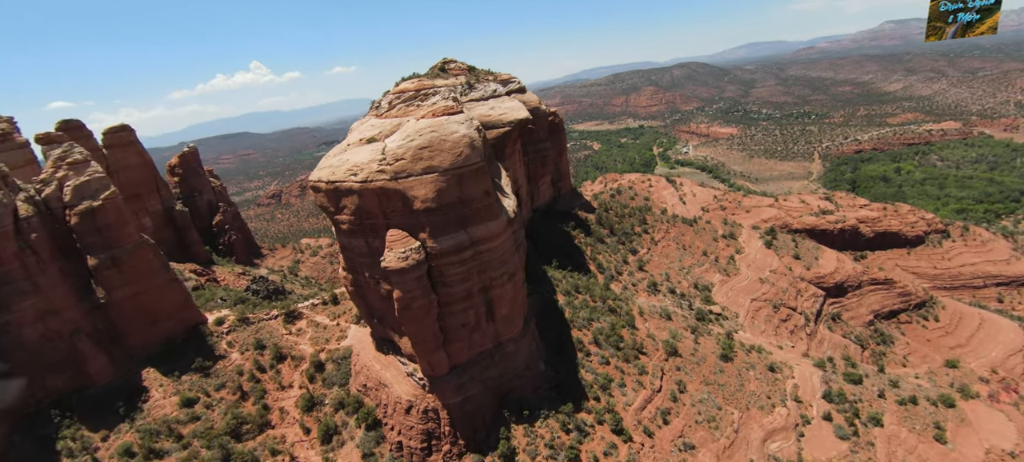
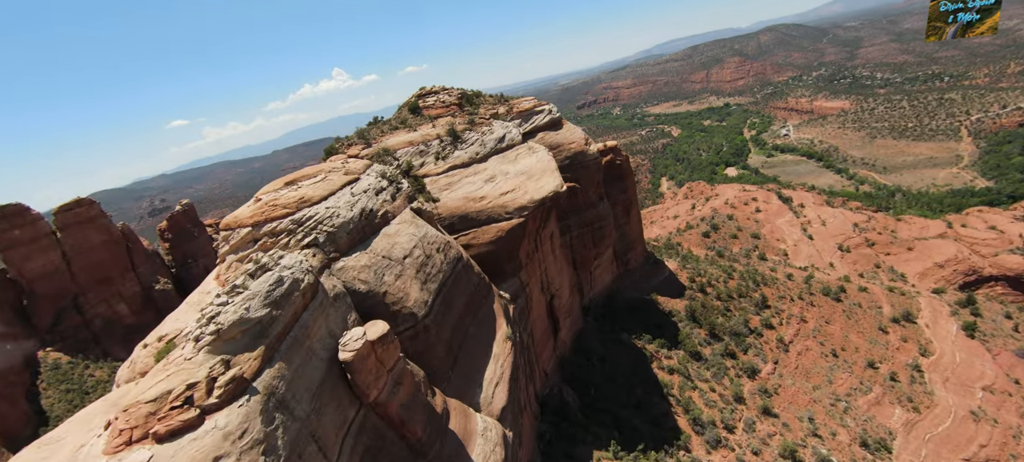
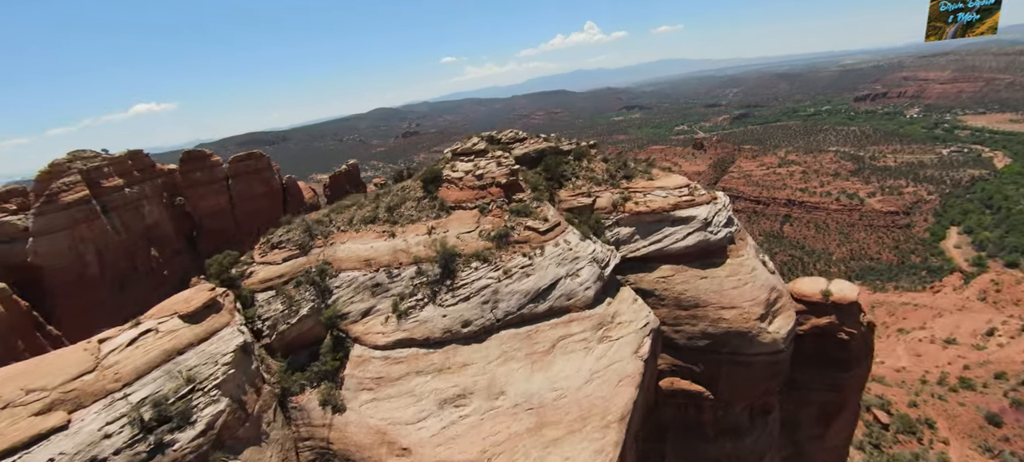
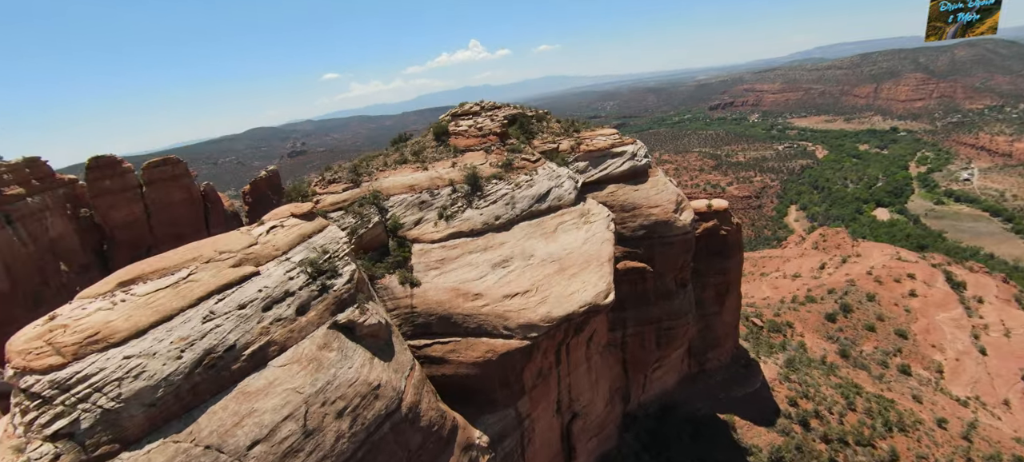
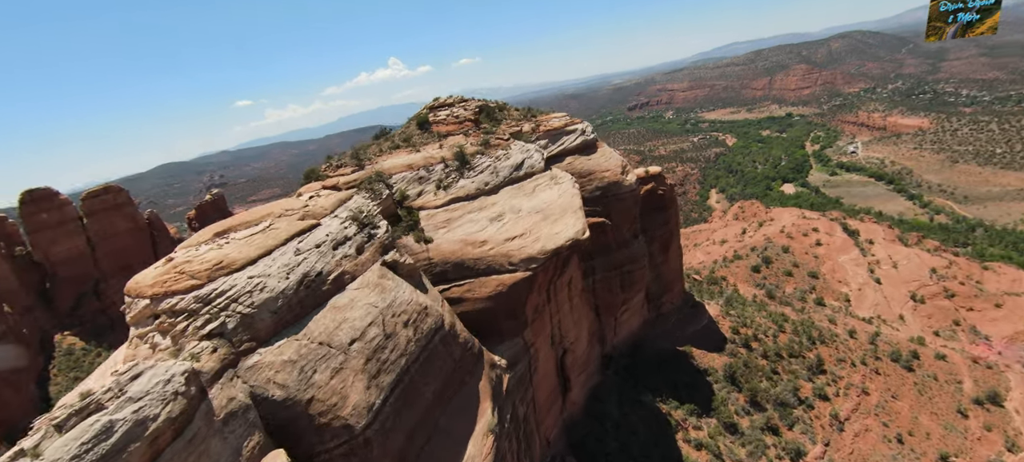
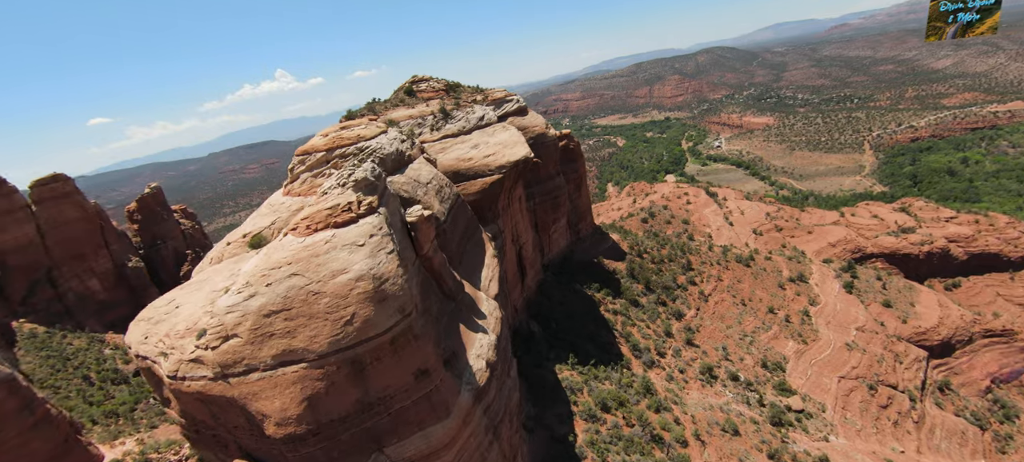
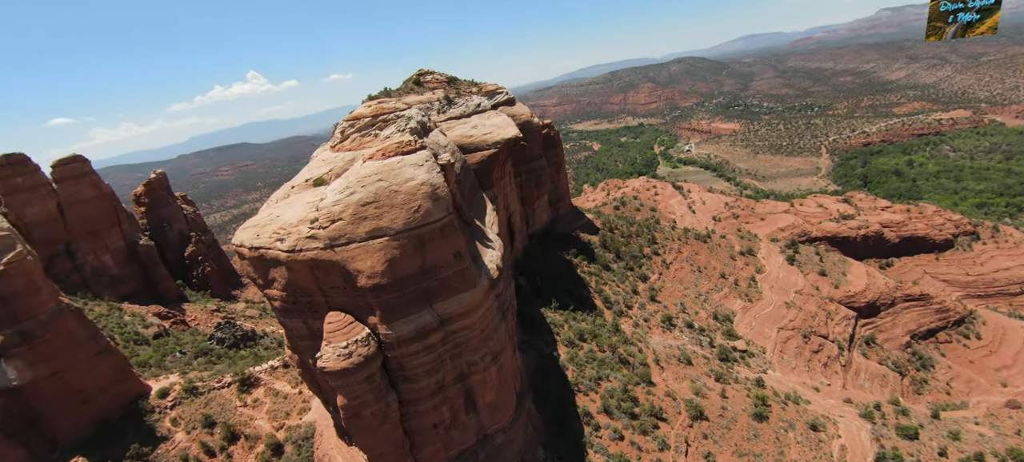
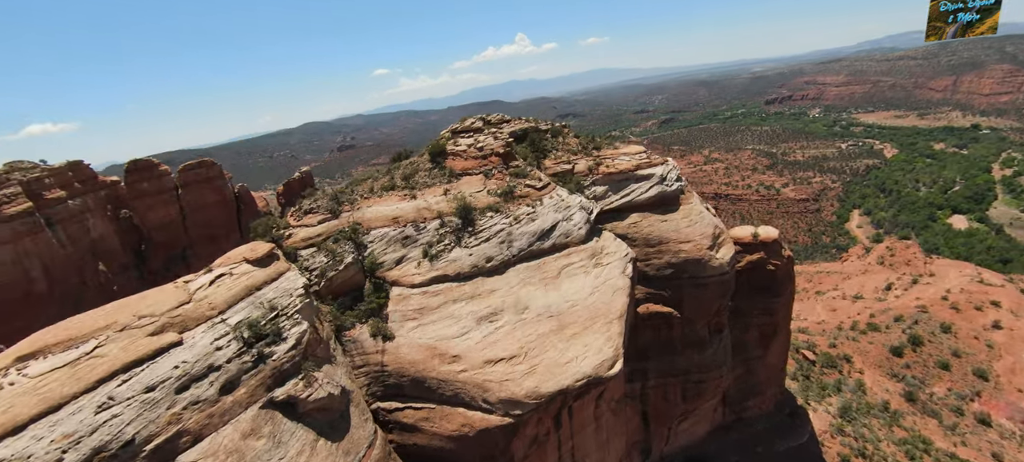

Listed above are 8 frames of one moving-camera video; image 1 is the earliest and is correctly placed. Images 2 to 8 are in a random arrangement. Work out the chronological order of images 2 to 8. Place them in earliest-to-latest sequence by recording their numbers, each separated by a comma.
7, 6, 2, 5, 4, 8, 3
